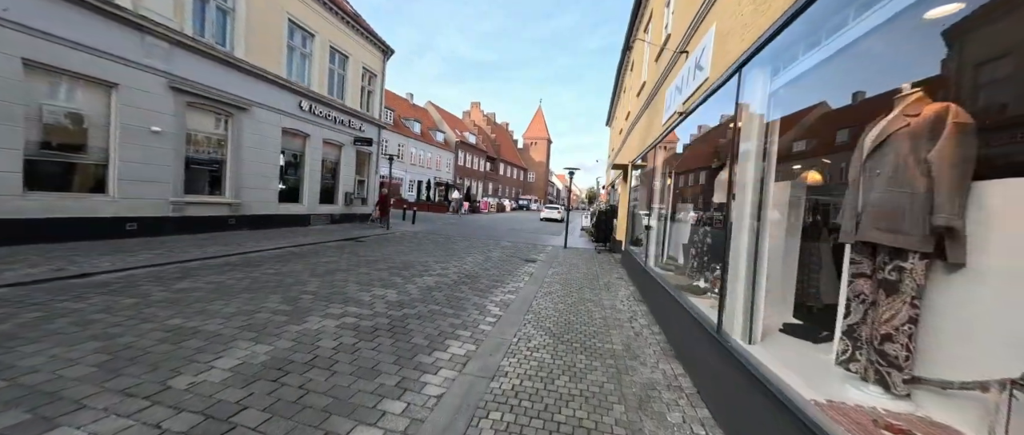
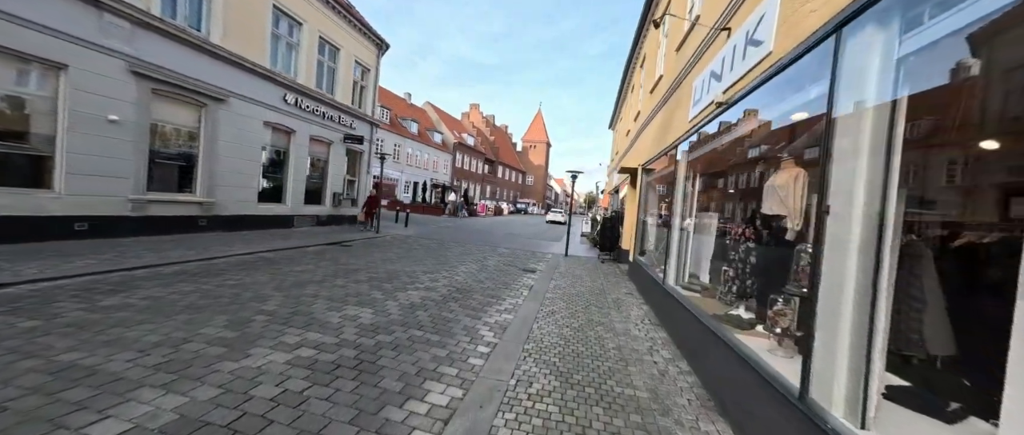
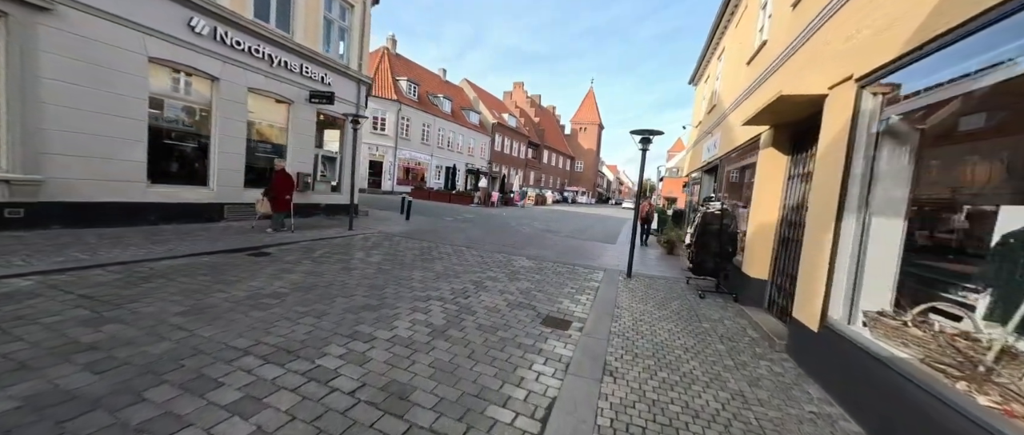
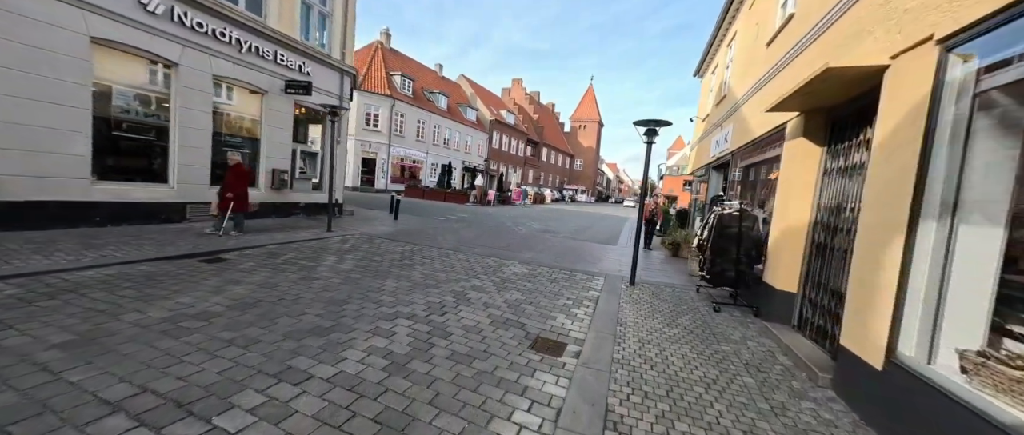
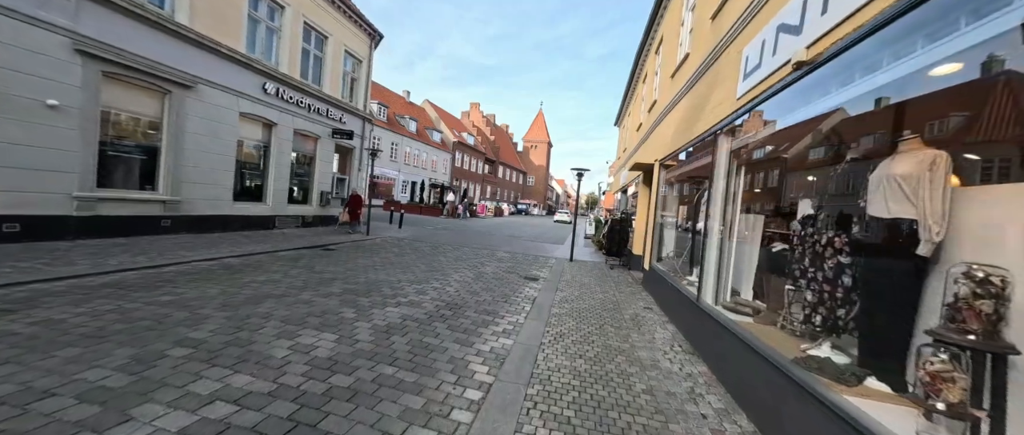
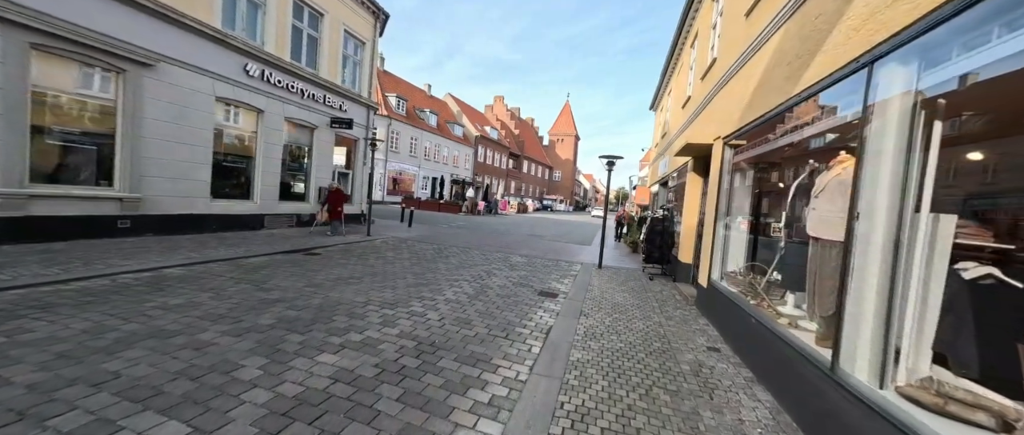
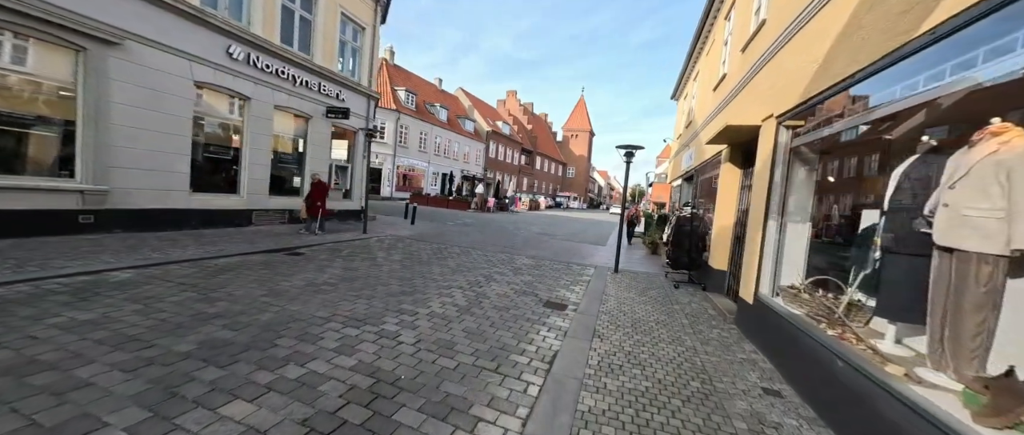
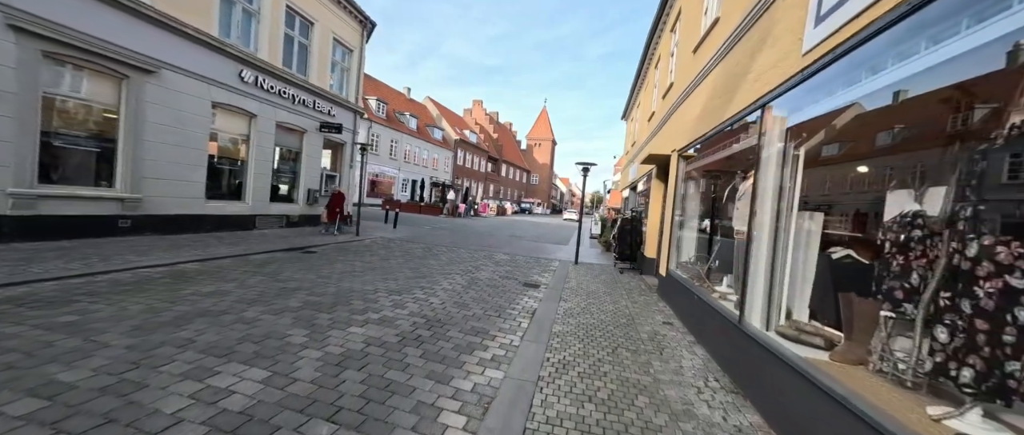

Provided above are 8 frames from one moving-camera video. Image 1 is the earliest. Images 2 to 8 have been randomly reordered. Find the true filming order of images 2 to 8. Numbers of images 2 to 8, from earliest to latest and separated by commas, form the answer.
2, 5, 8, 6, 7, 3, 4
